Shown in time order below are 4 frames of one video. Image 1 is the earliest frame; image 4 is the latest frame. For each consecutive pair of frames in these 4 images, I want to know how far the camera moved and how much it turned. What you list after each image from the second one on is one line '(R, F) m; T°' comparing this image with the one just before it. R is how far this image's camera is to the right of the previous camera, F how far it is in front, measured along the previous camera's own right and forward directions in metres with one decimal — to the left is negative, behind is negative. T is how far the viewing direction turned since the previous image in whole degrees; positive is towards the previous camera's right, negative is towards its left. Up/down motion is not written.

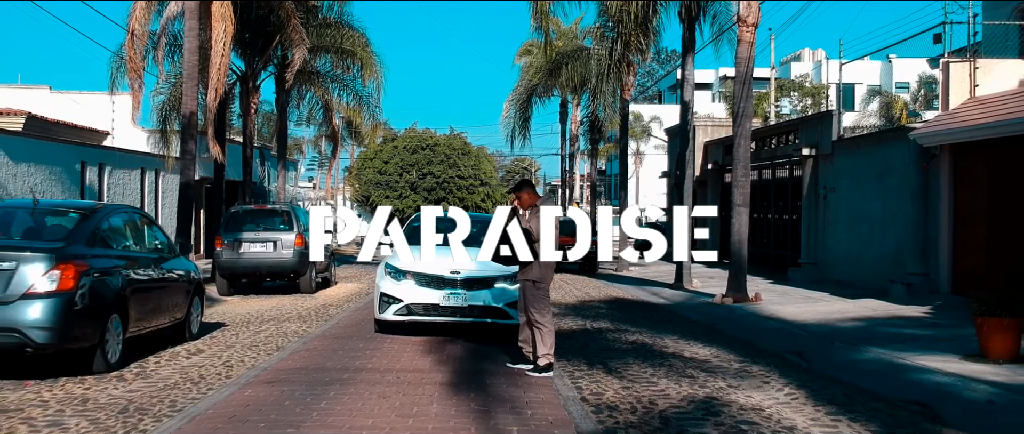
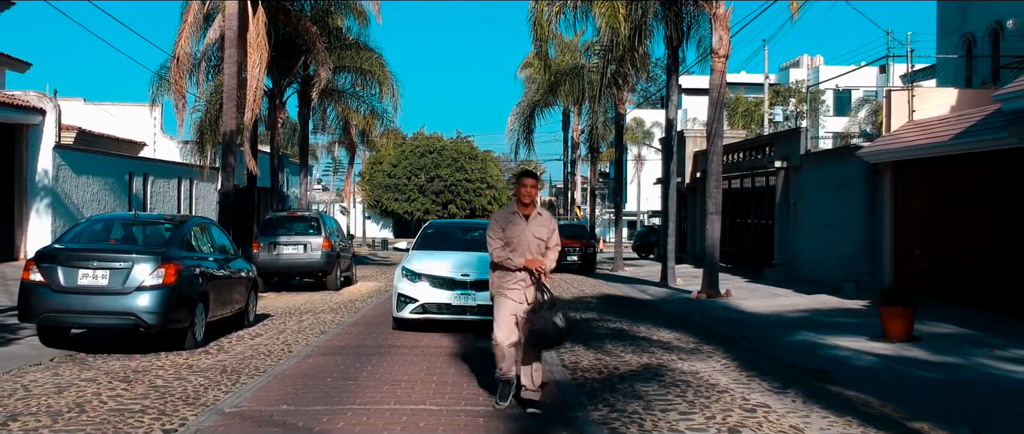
(+0.1, -2.2) m; 0°
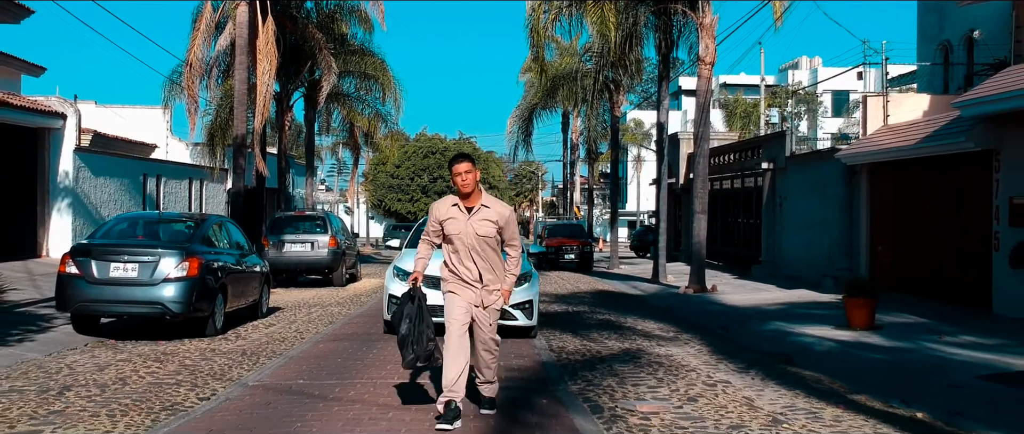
(+0.1, -0.9) m; 0°
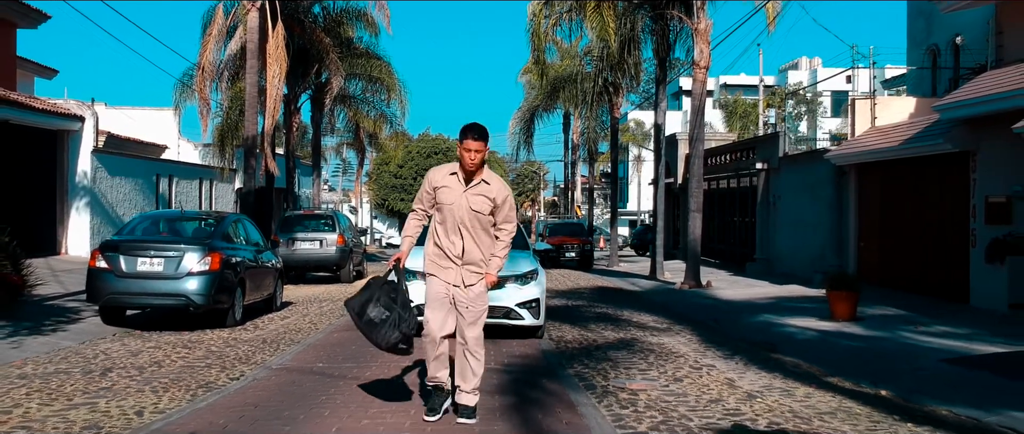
(0.0, -0.7) m; 0°
